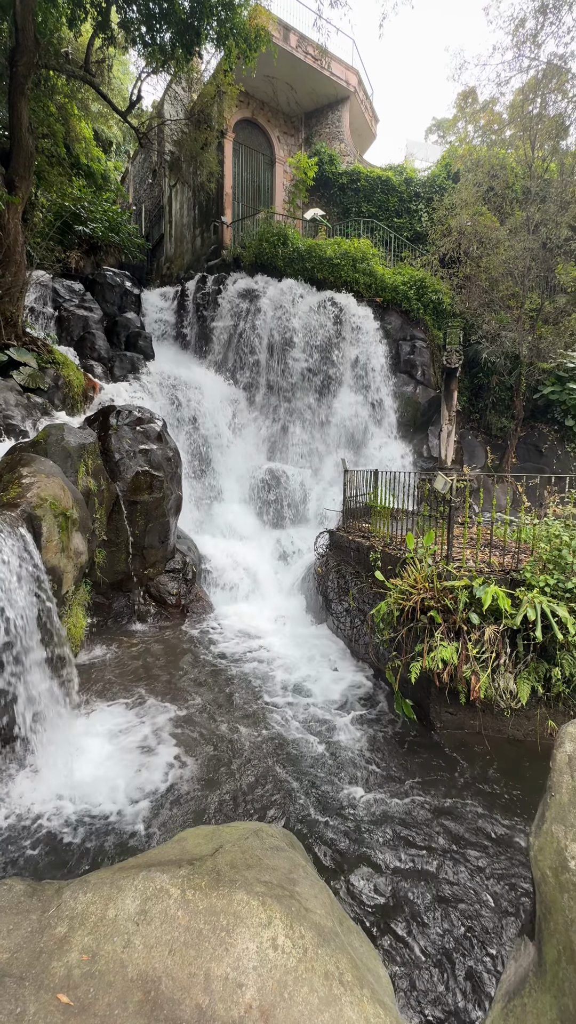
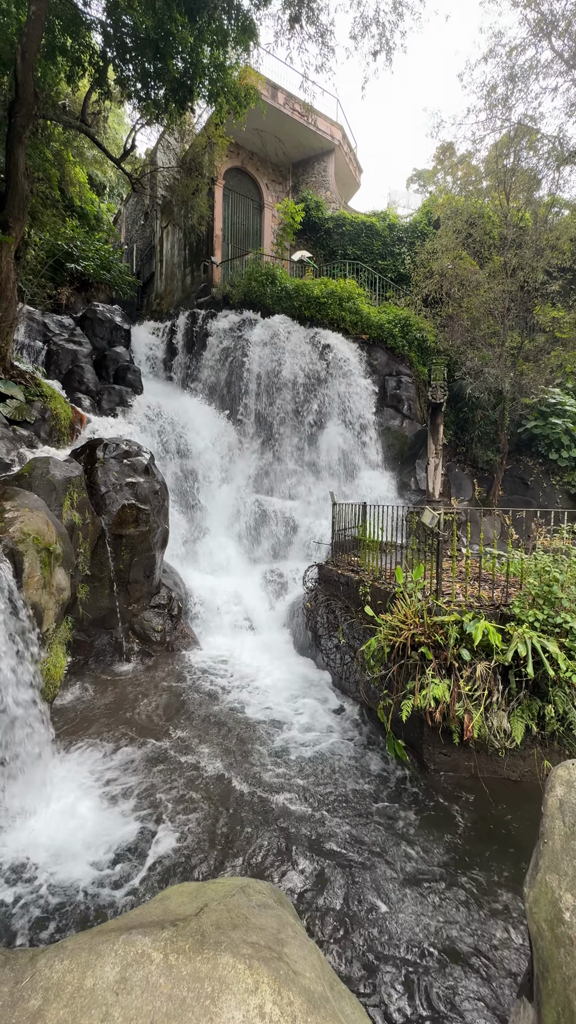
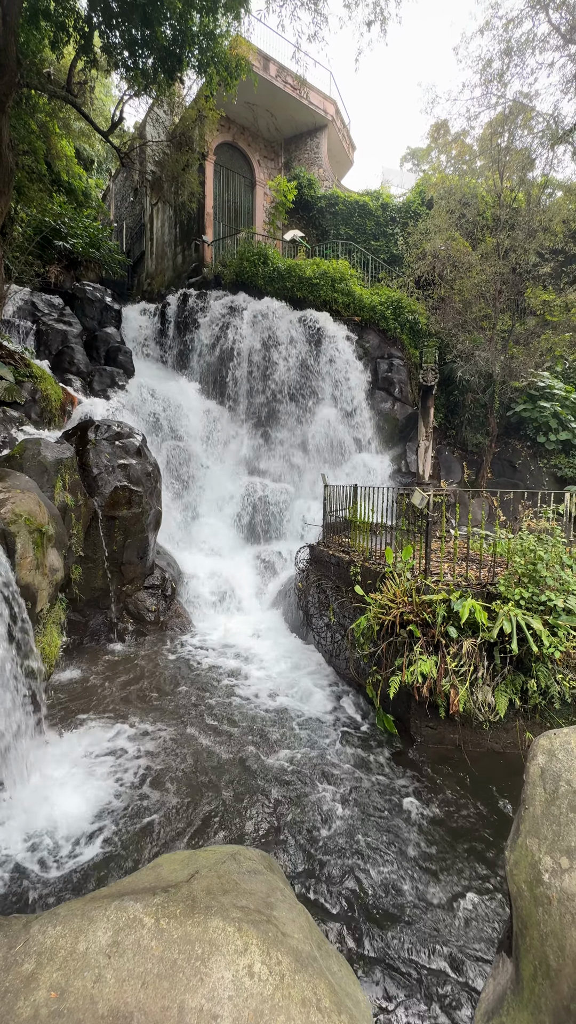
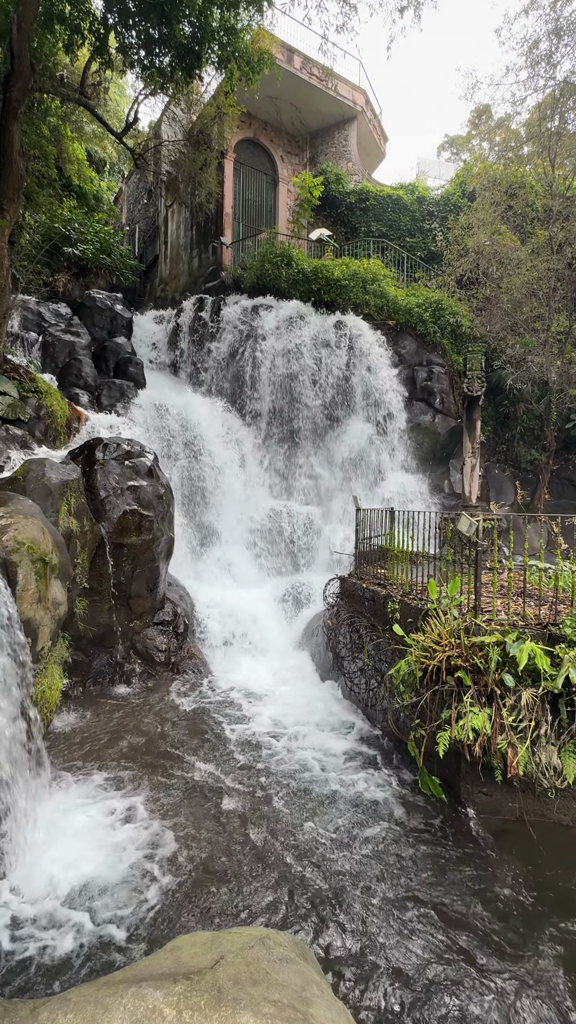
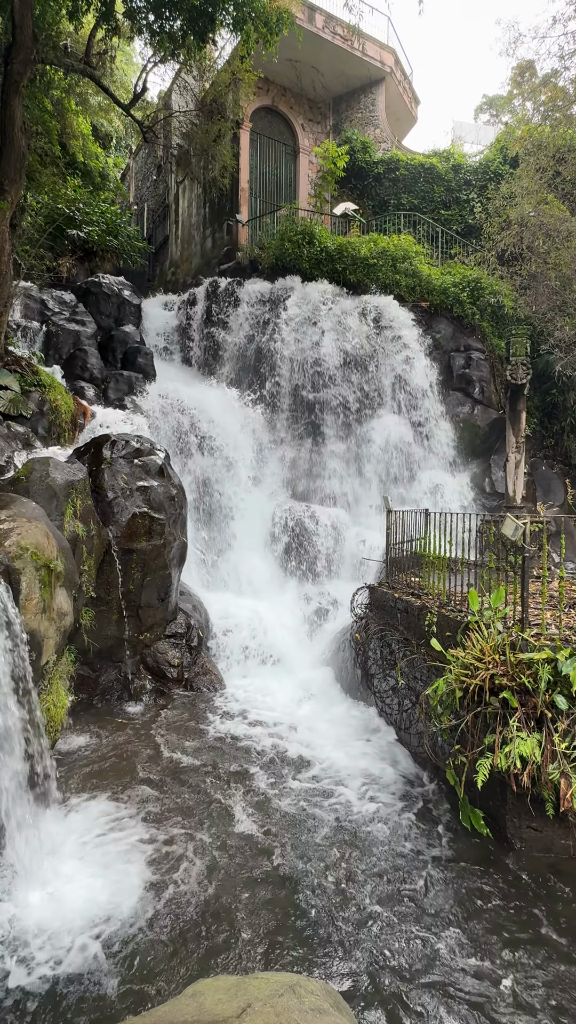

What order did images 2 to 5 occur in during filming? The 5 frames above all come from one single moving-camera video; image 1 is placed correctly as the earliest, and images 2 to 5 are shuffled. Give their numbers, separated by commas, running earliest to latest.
3, 2, 4, 5
